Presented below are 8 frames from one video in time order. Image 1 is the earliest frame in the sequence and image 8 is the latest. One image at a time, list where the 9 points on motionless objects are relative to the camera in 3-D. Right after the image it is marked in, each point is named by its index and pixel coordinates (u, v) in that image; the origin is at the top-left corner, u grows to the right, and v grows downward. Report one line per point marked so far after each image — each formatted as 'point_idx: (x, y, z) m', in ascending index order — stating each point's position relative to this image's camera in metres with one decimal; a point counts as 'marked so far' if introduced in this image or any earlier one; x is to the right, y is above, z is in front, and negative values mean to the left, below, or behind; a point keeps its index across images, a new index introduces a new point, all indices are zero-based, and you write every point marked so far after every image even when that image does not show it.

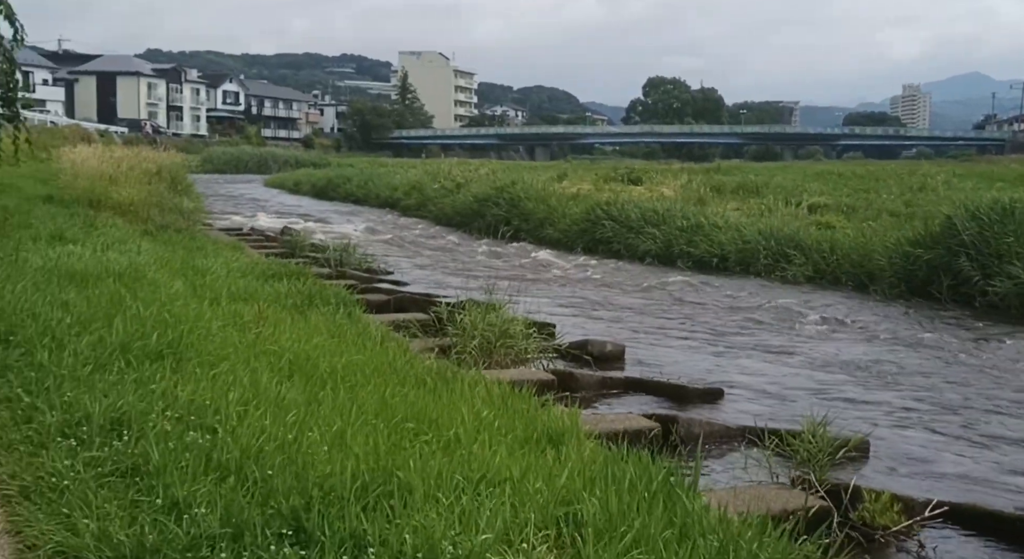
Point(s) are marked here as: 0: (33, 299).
0: (-3.0, -0.1, +7.1) m
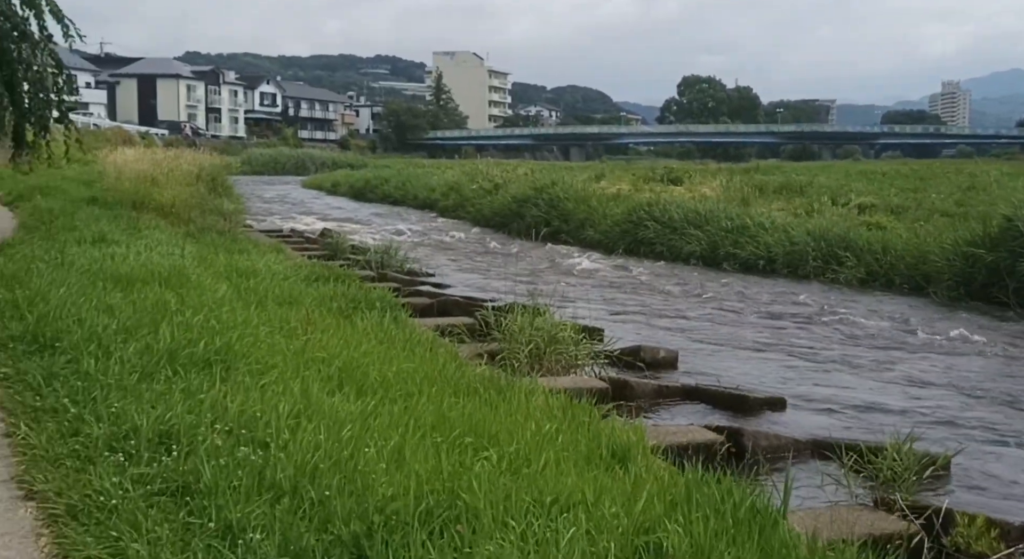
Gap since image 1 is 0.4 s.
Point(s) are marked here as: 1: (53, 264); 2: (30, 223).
0: (-2.7, -0.2, +7.0) m
1: (-4.0, +0.1, +10.0) m
2: (-7.0, +0.8, +16.5) m
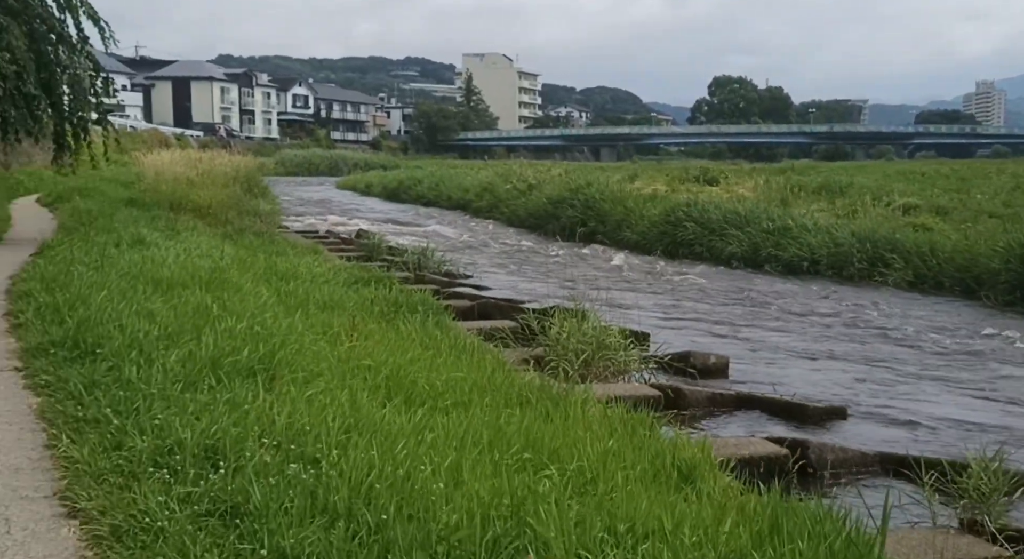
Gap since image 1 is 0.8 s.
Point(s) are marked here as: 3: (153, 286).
0: (-2.4, -0.2, +6.9) m
1: (-3.6, +0.1, +10.0) m
2: (-6.4, +0.8, +16.5) m
3: (-2.7, -0.1, +8.4) m
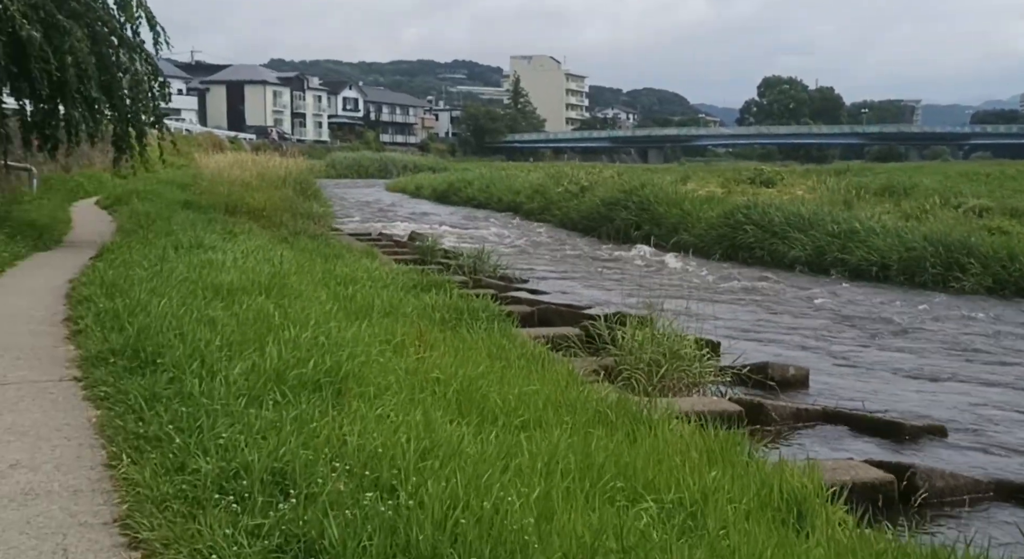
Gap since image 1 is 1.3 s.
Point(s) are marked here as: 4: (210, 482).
0: (-2.0, -0.2, +6.7) m
1: (-3.1, +0.1, +9.8) m
2: (-5.6, +0.8, +16.5) m
3: (-2.2, -0.1, +8.2) m
4: (-1.0, -0.6, +3.7) m
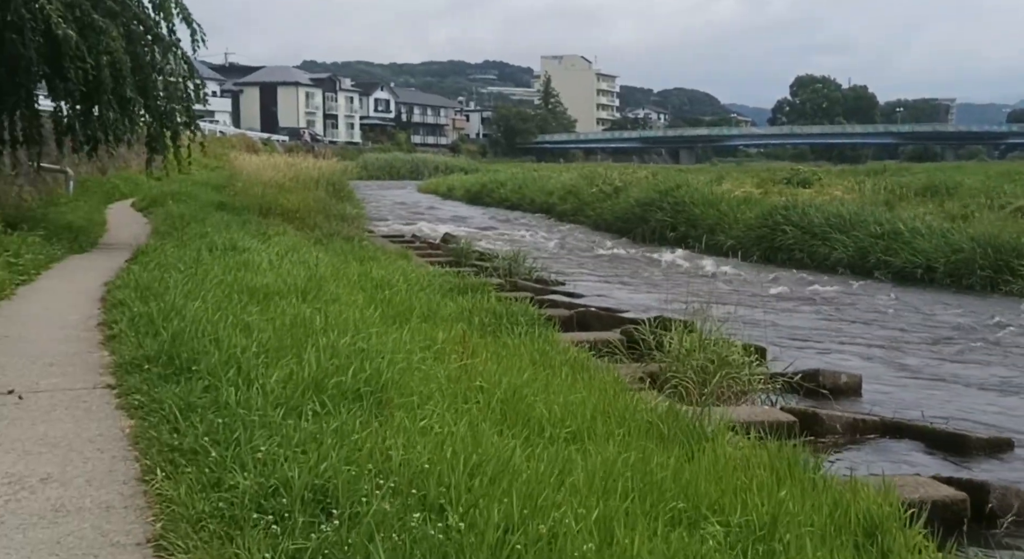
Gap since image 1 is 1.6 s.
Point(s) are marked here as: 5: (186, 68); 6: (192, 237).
0: (-1.7, -0.3, +6.6) m
1: (-2.7, 0.0, +9.7) m
2: (-5.0, +0.7, +16.4) m
3: (-1.9, -0.1, +8.1) m
4: (-0.8, -0.7, +3.5) m
5: (-3.8, +2.5, +13.4) m
6: (-4.1, +0.5, +14.6) m
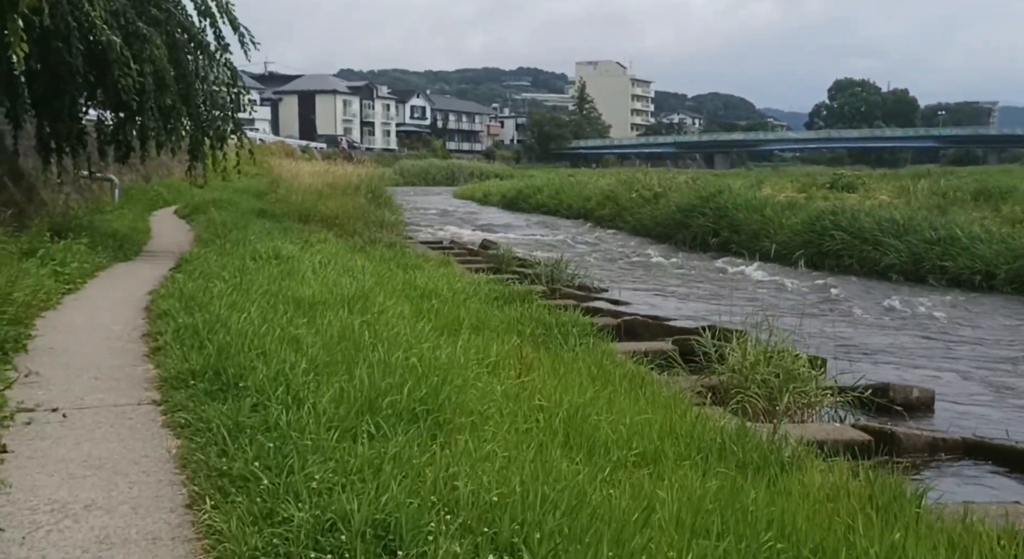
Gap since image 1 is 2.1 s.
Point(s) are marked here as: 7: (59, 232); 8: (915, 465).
0: (-1.4, -0.3, +6.3) m
1: (-2.3, 0.0, +9.5) m
2: (-4.4, +0.6, +16.3) m
3: (-1.5, -0.2, +7.9) m
4: (-0.6, -0.7, +3.2) m
5: (-3.3, +2.4, +13.3) m
6: (-3.5, +0.4, +14.5) m
7: (-5.5, +0.6, +13.7) m
8: (+2.0, -0.9, +5.7) m
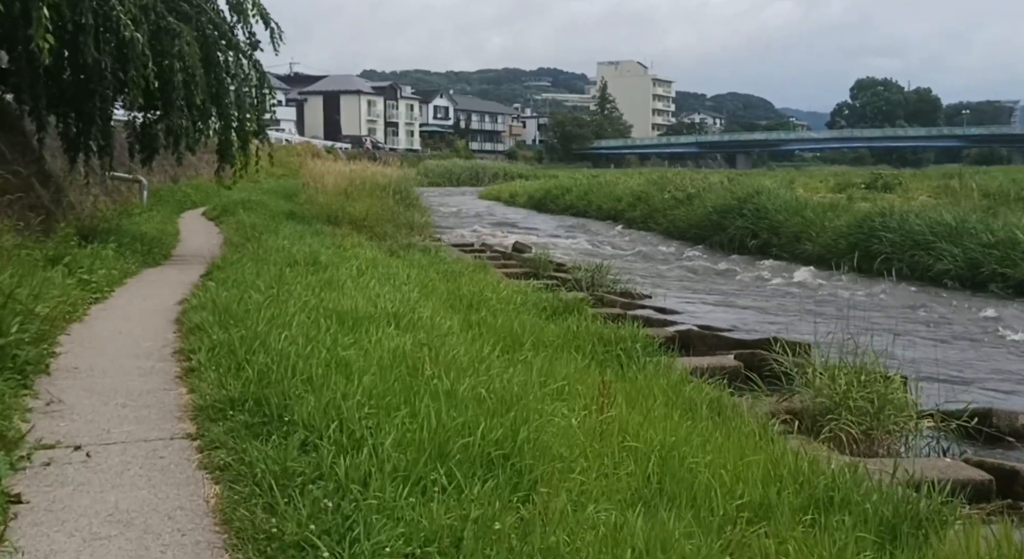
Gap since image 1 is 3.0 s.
0: (-1.0, -0.4, +5.7) m
1: (-1.9, -0.1, +8.9) m
2: (-3.8, +0.5, +15.8) m
3: (-1.1, -0.3, +7.2) m
4: (-0.3, -0.8, +2.6) m
5: (-2.8, +2.3, +12.7) m
6: (-3.0, +0.3, +13.9) m
7: (-4.9, +0.5, +13.2) m
8: (+2.3, -1.0, +5.0) m
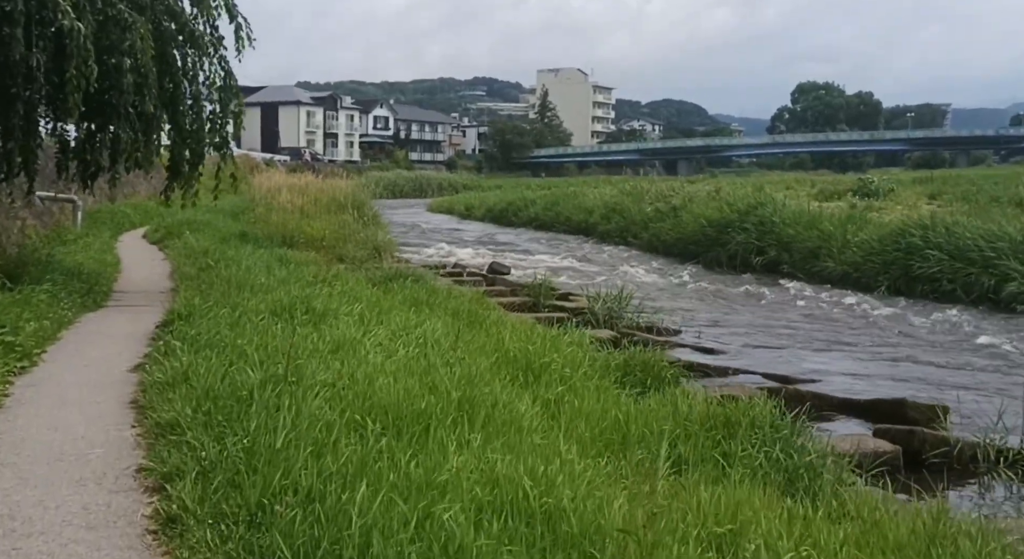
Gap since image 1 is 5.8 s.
0: (-0.4, -0.8, +3.3) m
1: (-1.4, -0.5, +6.5) m
2: (-3.6, 0.0, +13.3) m
3: (-0.5, -0.6, +4.9) m
4: (+0.5, -1.1, +0.2) m
5: (-2.5, +1.8, +10.3) m
6: (-2.7, -0.1, +11.5) m
7: (-4.6, 0.0, +10.7) m
8: (+3.0, -1.3, +2.7) m
